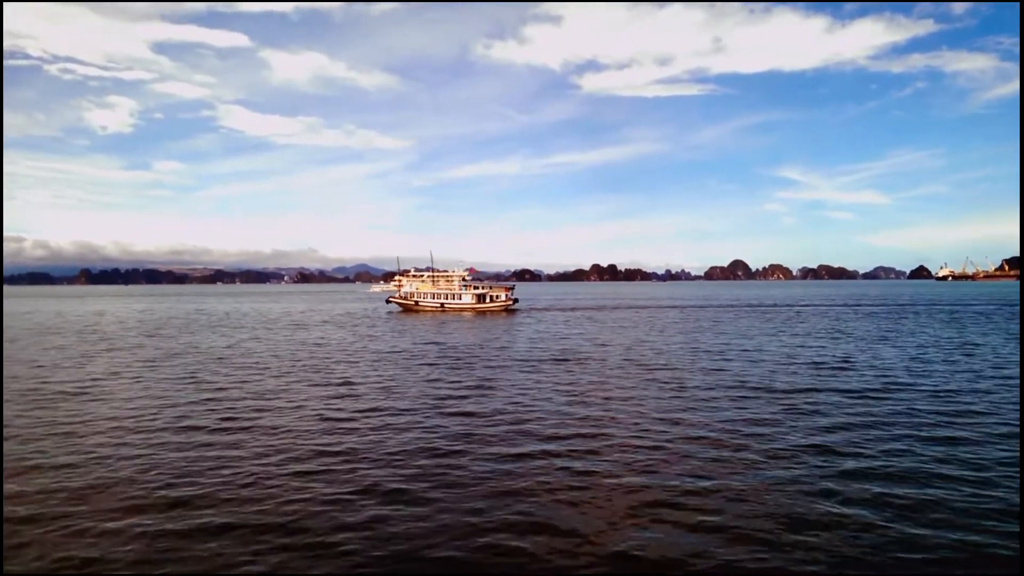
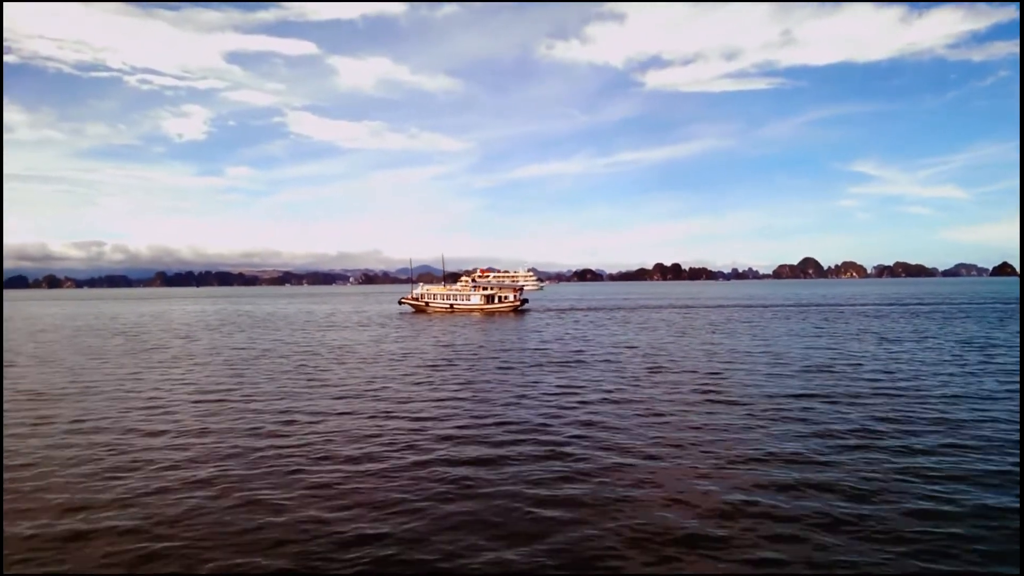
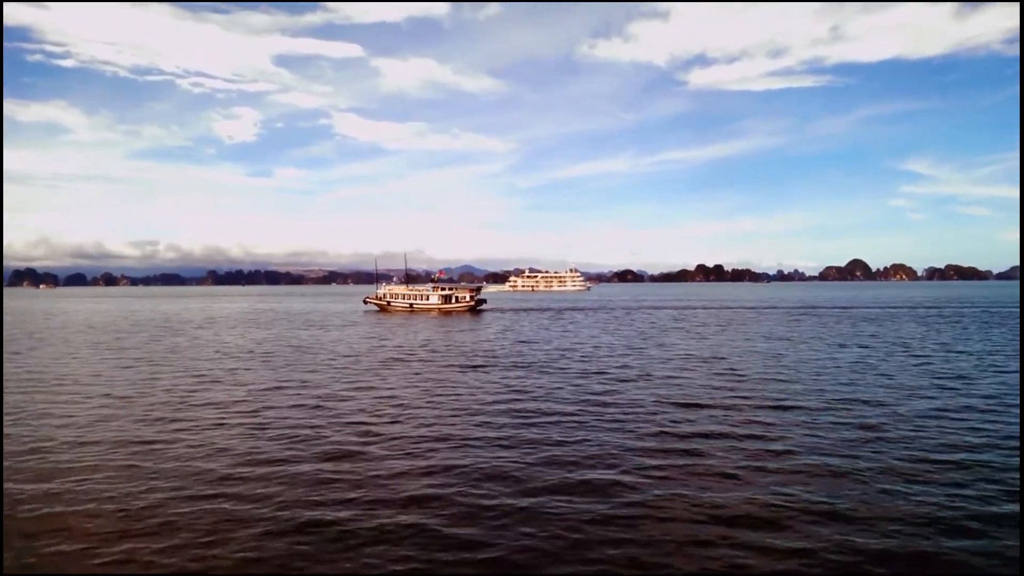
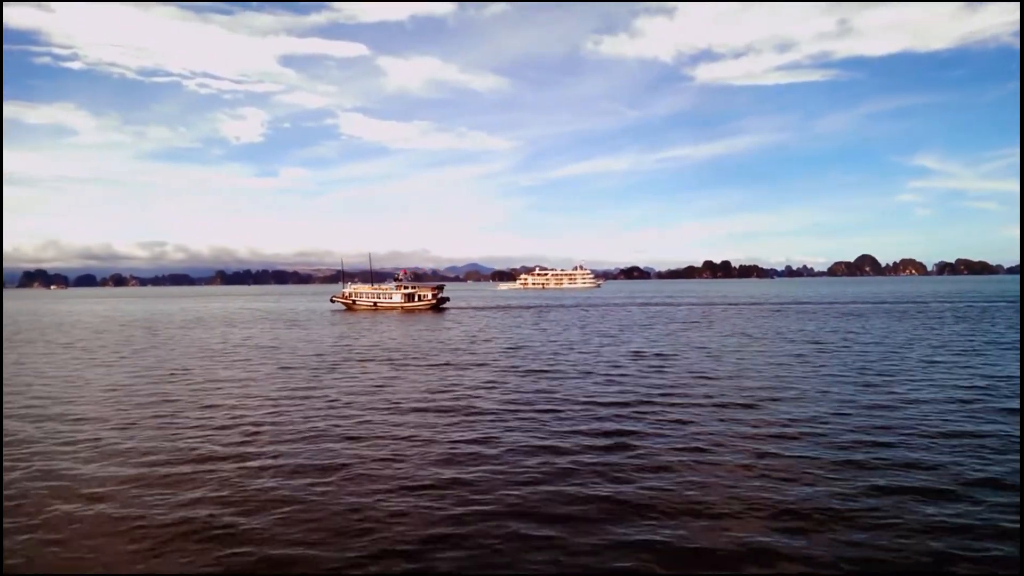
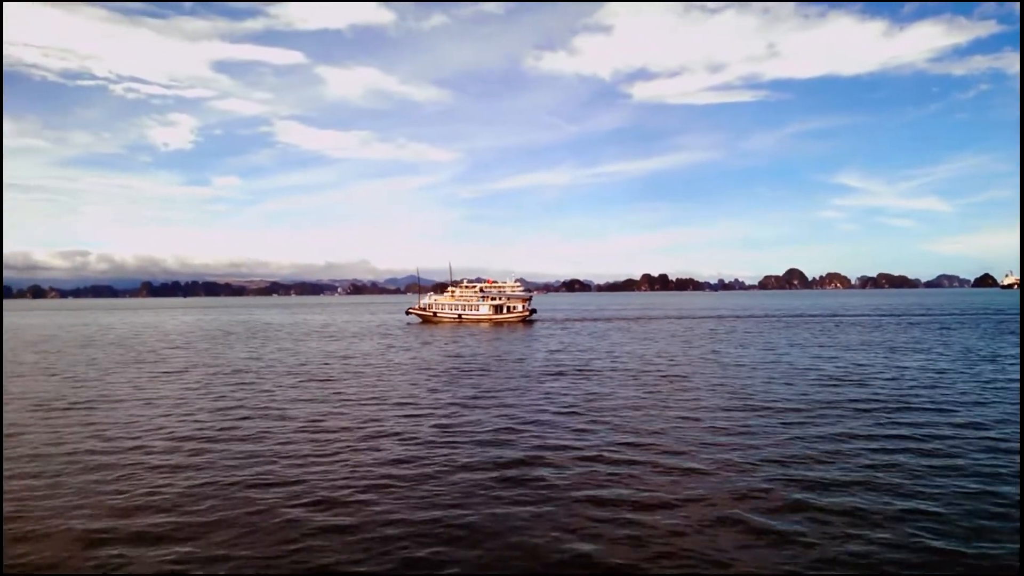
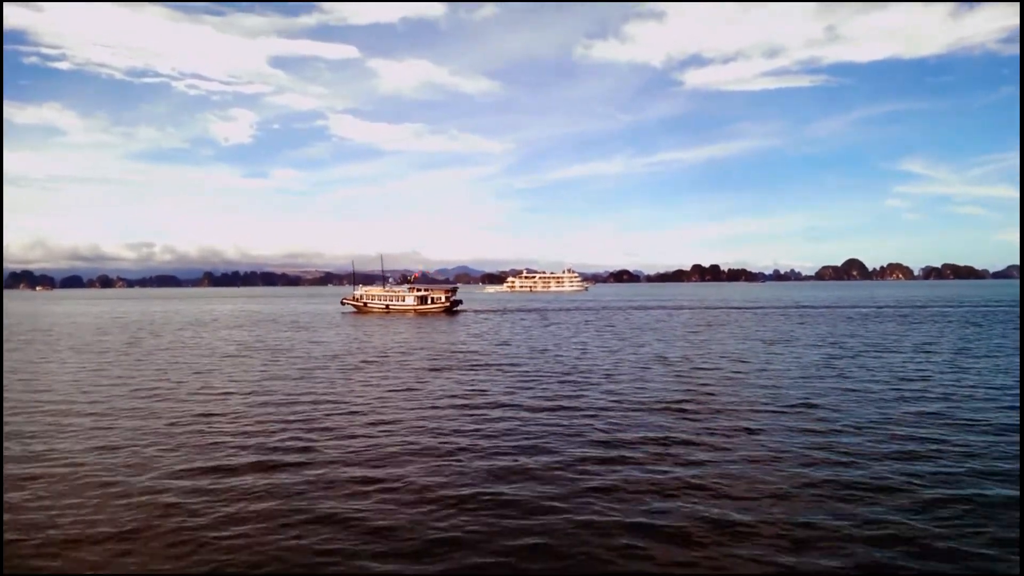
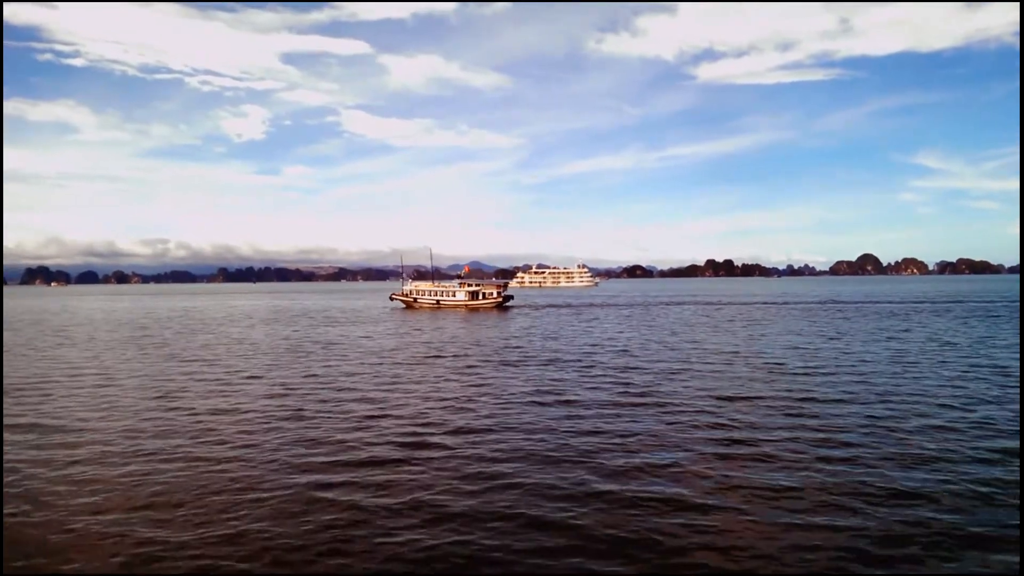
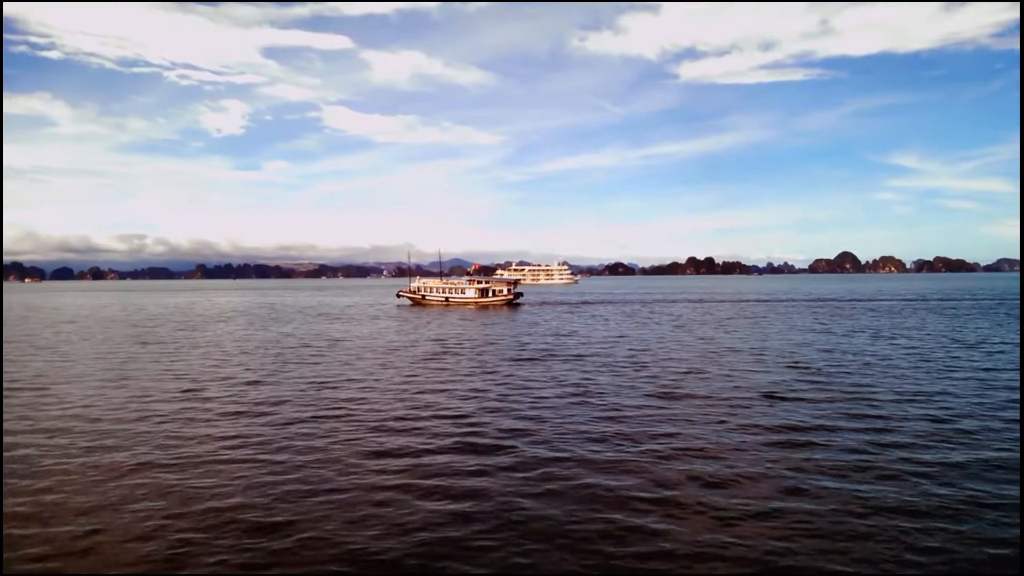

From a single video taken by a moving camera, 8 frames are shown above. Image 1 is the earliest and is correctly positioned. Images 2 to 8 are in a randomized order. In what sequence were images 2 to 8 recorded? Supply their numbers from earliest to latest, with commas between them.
5, 2, 8, 7, 3, 6, 4
